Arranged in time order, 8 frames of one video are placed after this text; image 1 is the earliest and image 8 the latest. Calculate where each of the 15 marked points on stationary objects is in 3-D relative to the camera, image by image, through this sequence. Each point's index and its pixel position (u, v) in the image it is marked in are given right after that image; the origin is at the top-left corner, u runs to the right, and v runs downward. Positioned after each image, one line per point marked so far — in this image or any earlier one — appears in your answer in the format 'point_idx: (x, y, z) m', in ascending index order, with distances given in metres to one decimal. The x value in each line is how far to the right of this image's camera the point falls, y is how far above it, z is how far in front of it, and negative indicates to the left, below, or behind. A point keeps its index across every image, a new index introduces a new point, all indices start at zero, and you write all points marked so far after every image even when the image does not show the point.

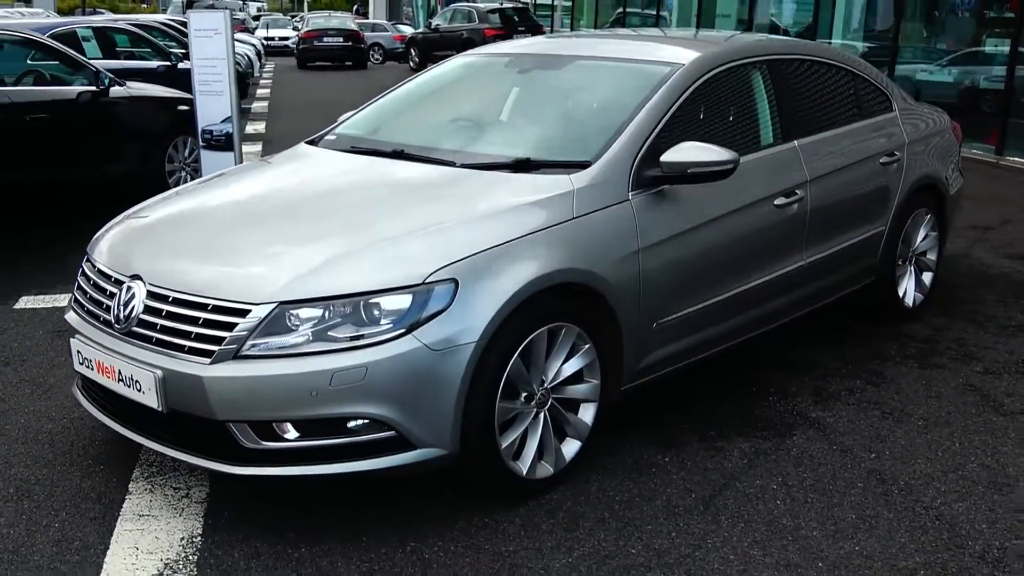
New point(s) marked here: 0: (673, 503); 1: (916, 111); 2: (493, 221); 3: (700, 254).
0: (+0.6, -0.8, +2.9) m
1: (+2.7, +1.1, +5.1) m
2: (-0.1, +0.2, +2.8) m
3: (+0.9, +0.2, +3.4) m
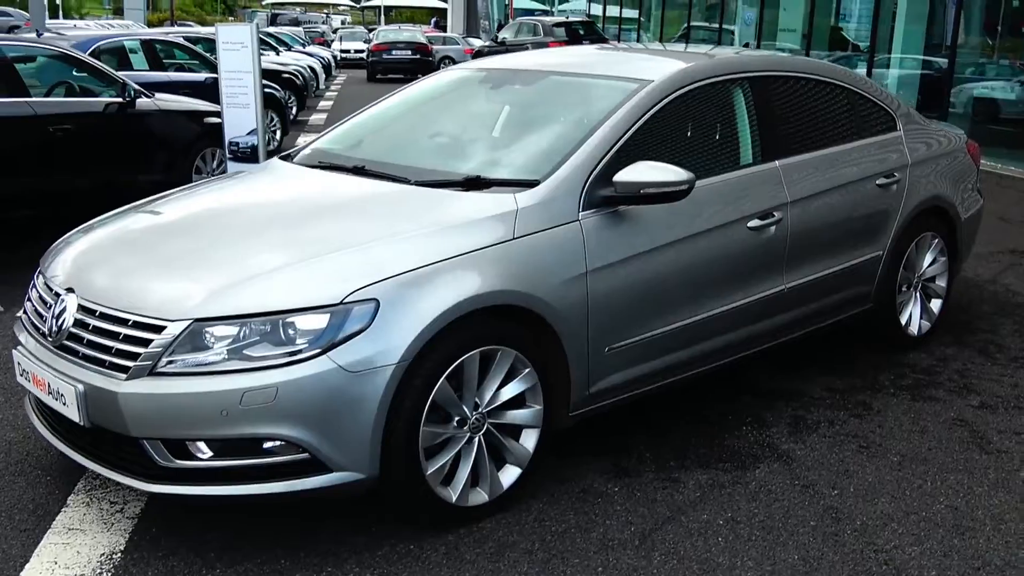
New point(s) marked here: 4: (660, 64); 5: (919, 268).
0: (+0.3, -0.9, +2.8) m
1: (+2.7, +1.0, +4.9) m
2: (-0.3, +0.2, +2.7) m
3: (+0.7, 0.0, +3.3) m
4: (+0.8, +1.1, +3.8) m
5: (+2.5, +0.2, +4.7) m
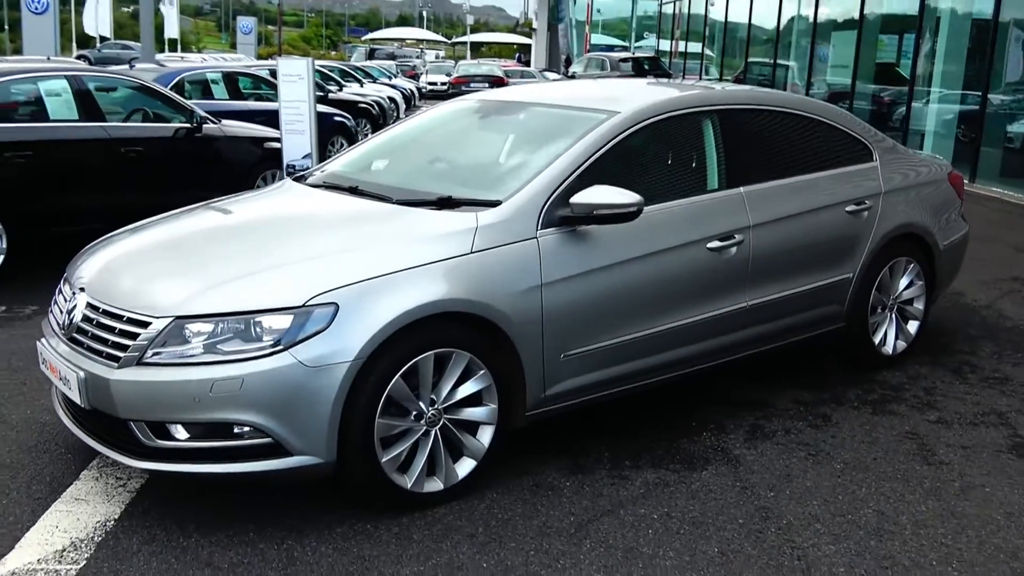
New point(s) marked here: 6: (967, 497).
0: (+0.1, -1.0, +3.1) m
1: (+2.6, +0.8, +5.1) m
2: (-0.5, +0.1, +3.1) m
3: (+0.5, 0.0, +3.6) m
4: (+0.7, +1.0, +4.1) m
5: (+2.4, 0.0, +4.9) m
6: (+2.0, -0.9, +3.3) m
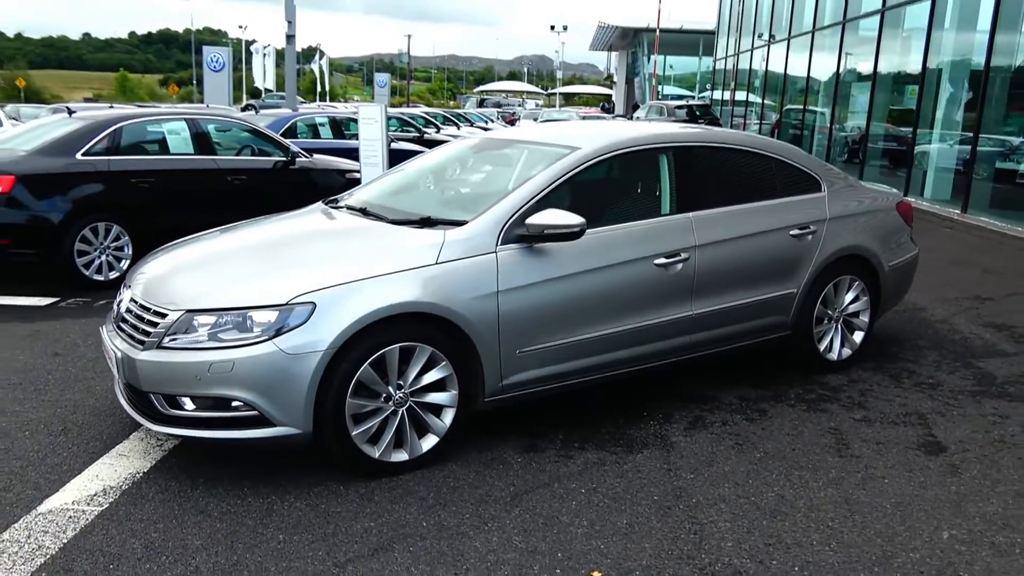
0: (-0.1, -1.0, +3.7) m
1: (+2.5, +0.7, +5.5) m
2: (-0.7, +0.1, +3.7) m
3: (+0.3, -0.1, +4.2) m
4: (+0.5, +0.9, +4.7) m
5: (+2.3, -0.1, +5.4) m
6: (+1.7, -1.0, +3.7) m
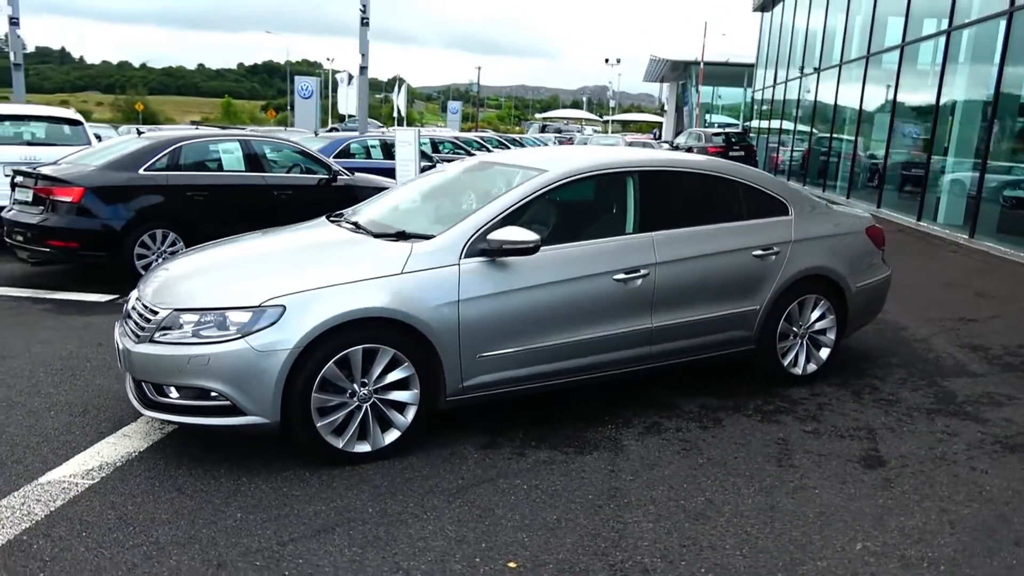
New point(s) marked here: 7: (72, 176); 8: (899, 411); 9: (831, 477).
0: (-0.4, -1.0, +4.0) m
1: (+2.4, +0.6, +5.8) m
2: (-1.0, +0.1, +4.2) m
3: (+0.1, -0.1, +4.5) m
4: (+0.4, +0.8, +5.1) m
5: (+2.1, -0.2, +5.6) m
6: (+1.5, -1.1, +4.0) m
7: (-4.5, +1.2, +7.9) m
8: (+2.6, -0.8, +5.2) m
9: (+1.7, -1.0, +4.2) m
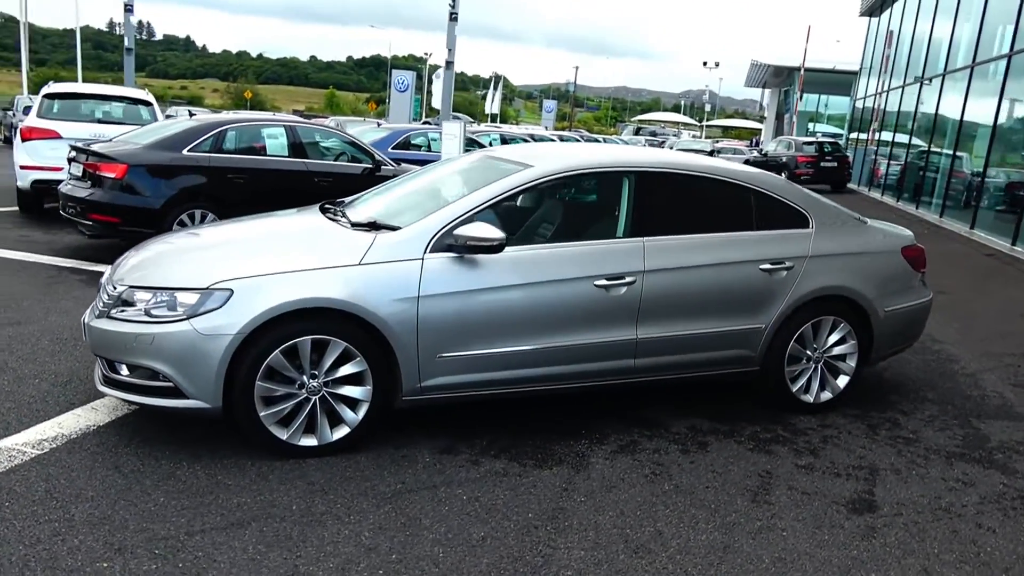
0: (-0.7, -1.0, +3.8) m
1: (+2.4, +0.4, +5.3) m
2: (-1.2, +0.2, +4.0) m
3: (-0.1, -0.1, +4.3) m
4: (+0.3, +0.8, +4.8) m
5: (+2.0, -0.4, +5.1) m
6: (+1.1, -1.2, +3.6) m
7: (-4.2, +1.4, +8.2) m
8: (+2.4, -1.0, +4.6) m
9: (+1.4, -1.1, +3.8) m
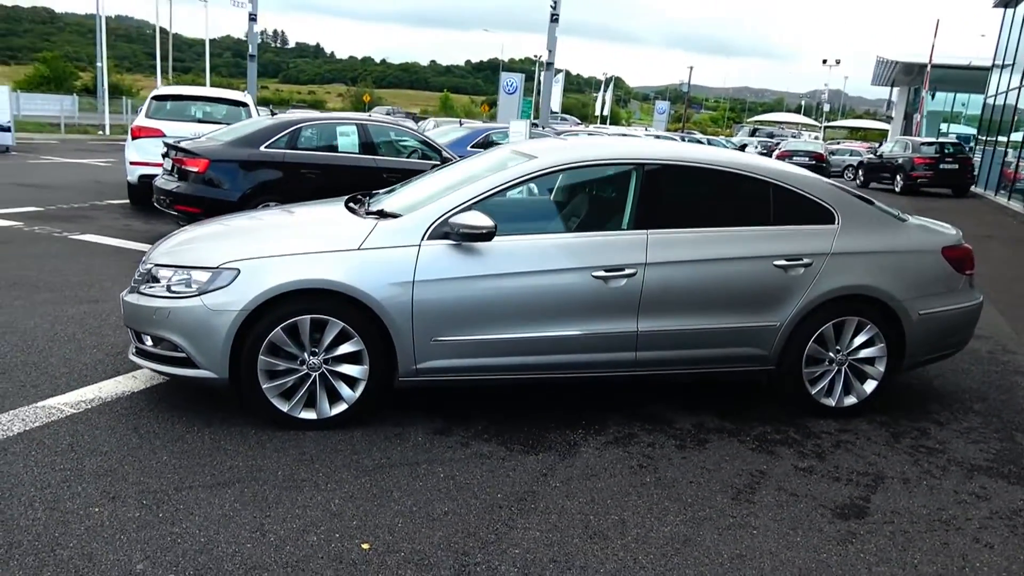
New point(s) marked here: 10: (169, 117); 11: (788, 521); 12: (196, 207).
0: (-0.8, -0.9, +4.0) m
1: (+2.5, +0.4, +5.0) m
2: (-1.2, +0.3, +4.3) m
3: (-0.1, -0.1, +4.4) m
4: (+0.4, +0.9, +4.9) m
5: (+2.1, -0.4, +4.9) m
6: (+1.0, -1.1, +3.5) m
7: (-3.5, +1.6, +8.8) m
8: (+2.4, -1.0, +4.4) m
9: (+1.3, -1.1, +3.6) m
10: (-5.3, +2.6, +11.8) m
11: (+1.3, -1.1, +3.7) m
12: (-3.6, +0.9, +8.7) m
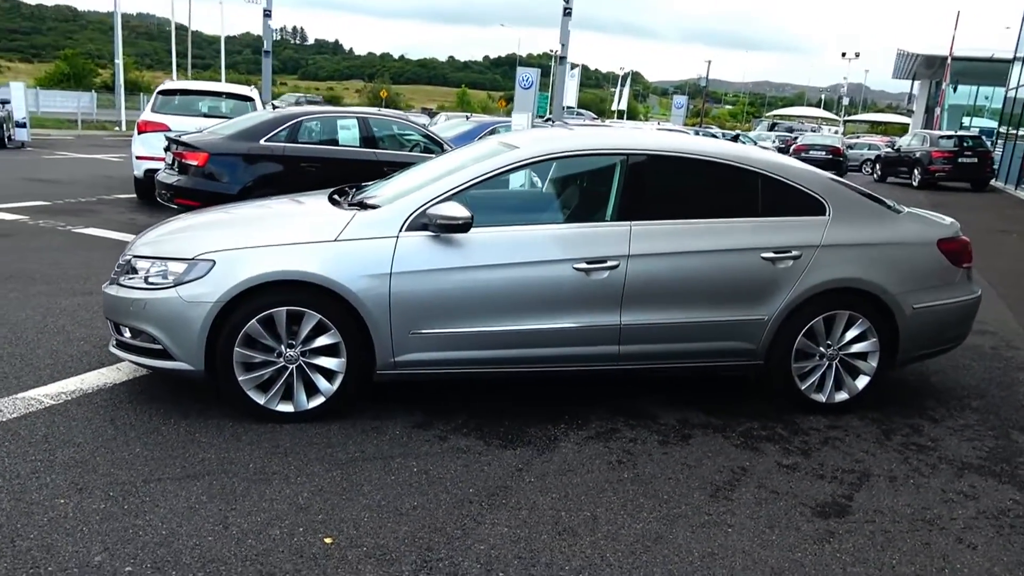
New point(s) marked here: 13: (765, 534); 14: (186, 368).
0: (-0.9, -0.8, +4.0) m
1: (+2.4, +0.4, +4.9) m
2: (-1.3, +0.3, +4.3) m
3: (-0.2, 0.0, +4.3) m
4: (+0.3, +0.9, +4.8) m
5: (+2.0, -0.3, +4.8) m
6: (+0.8, -1.1, +3.4) m
7: (-3.6, +1.7, +8.8) m
8: (+2.3, -0.9, +4.2) m
9: (+1.2, -1.1, +3.6) m
10: (-5.2, +2.7, +11.9) m
11: (+1.2, -1.1, +3.6) m
12: (-3.6, +1.0, +8.8) m
13: (+1.1, -1.1, +3.4) m
14: (-1.8, -0.4, +4.2) m
